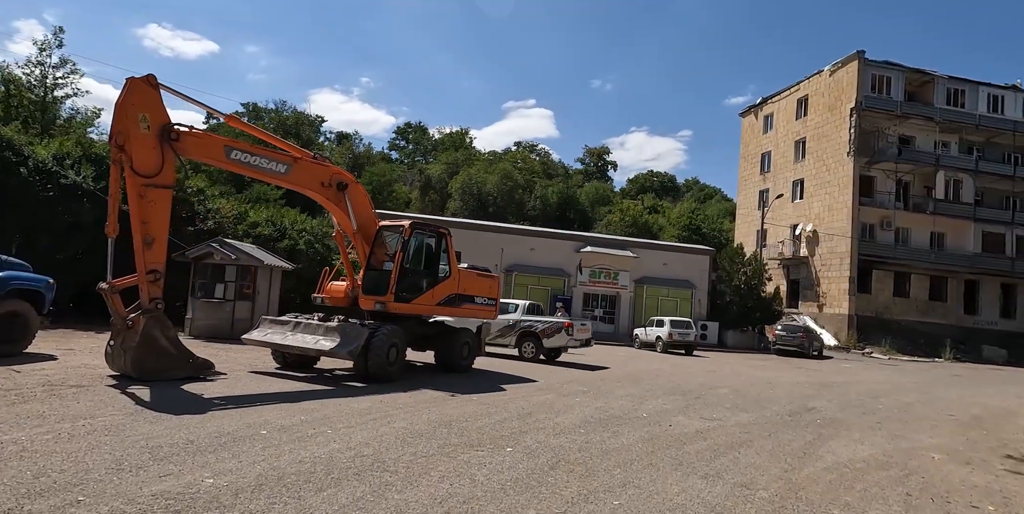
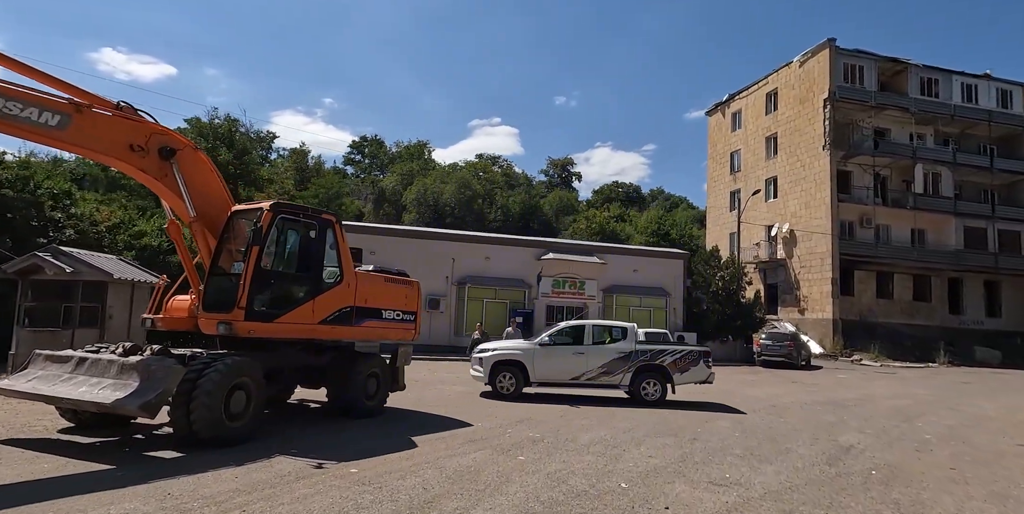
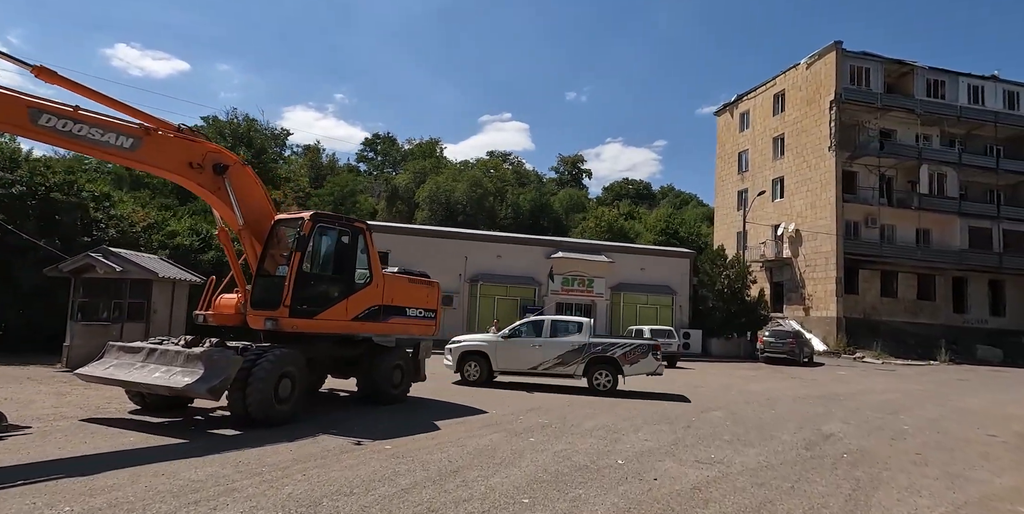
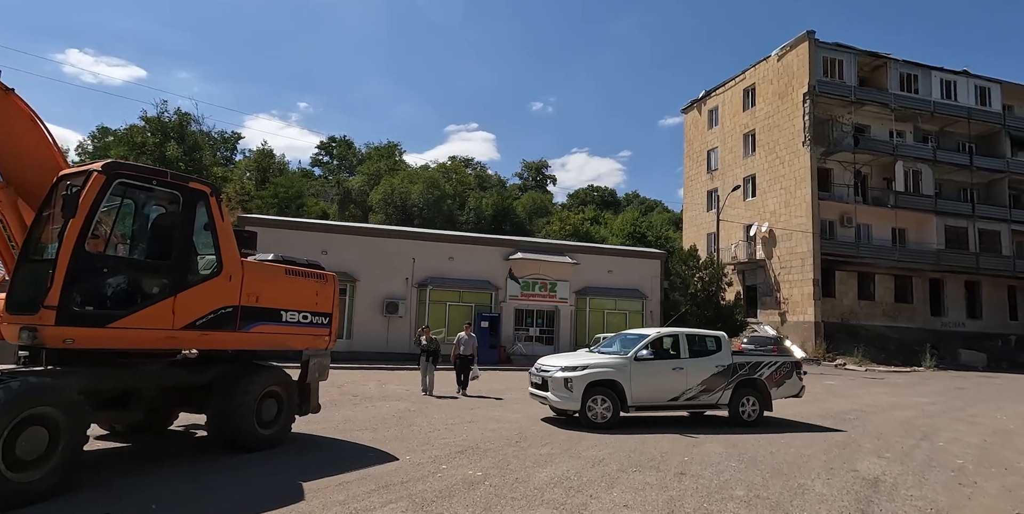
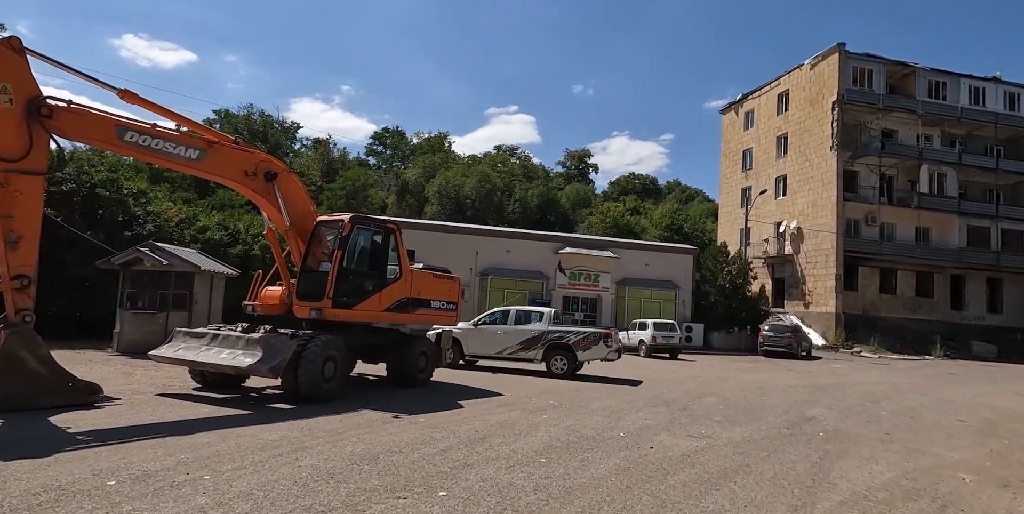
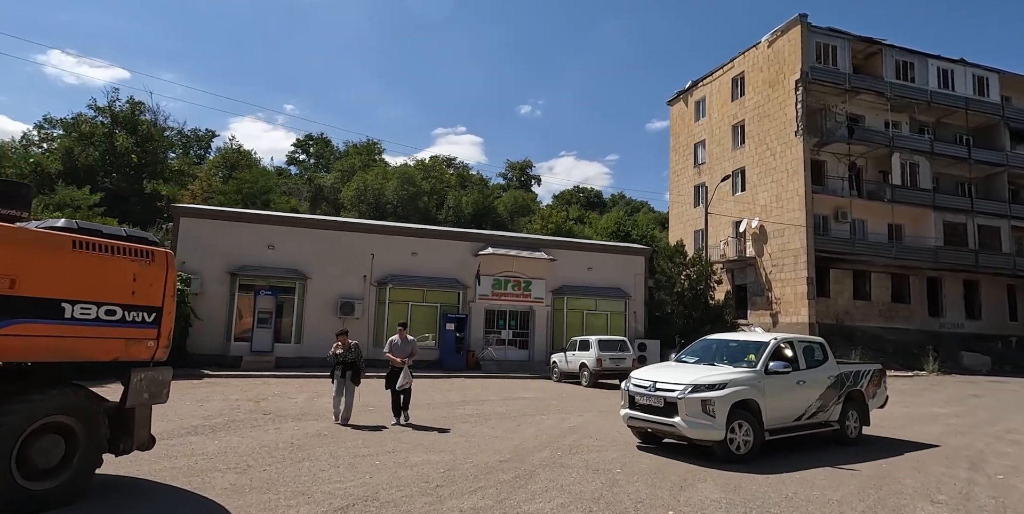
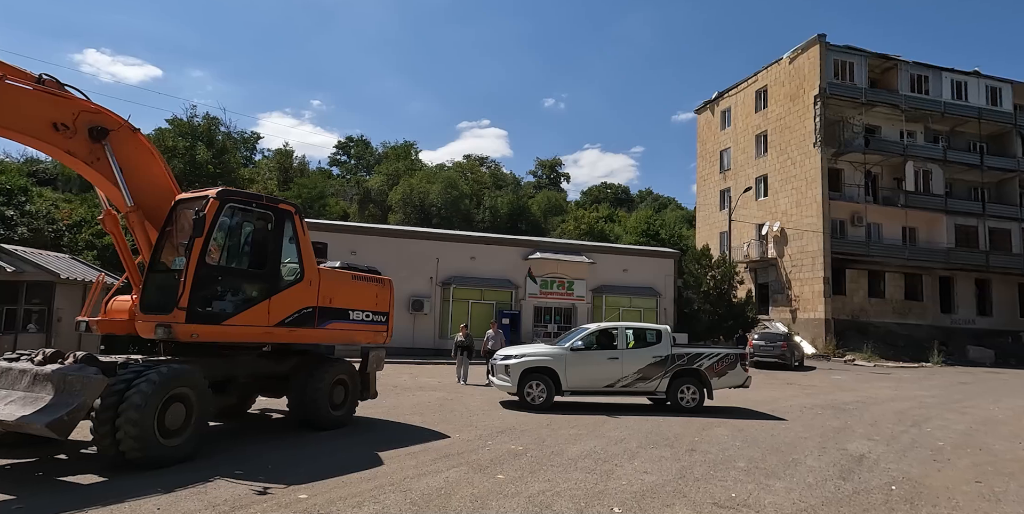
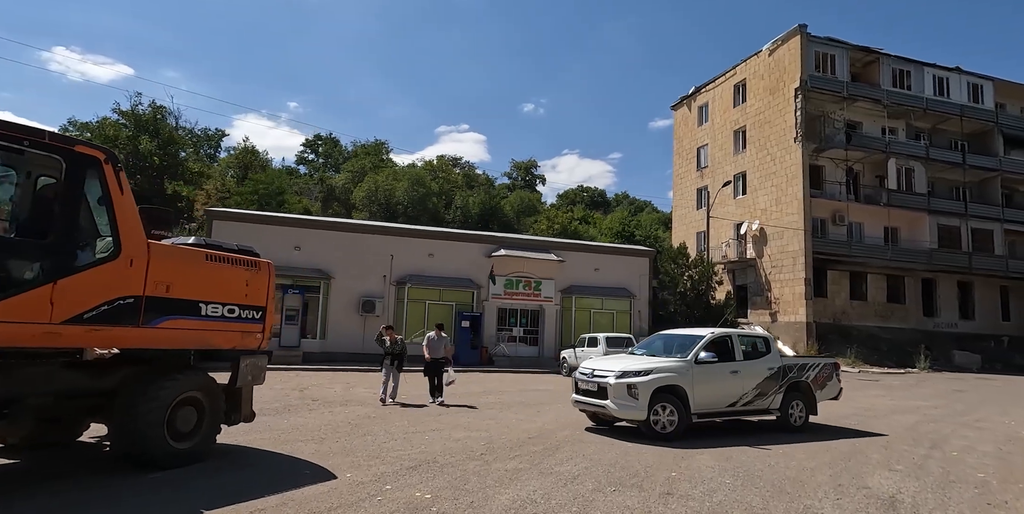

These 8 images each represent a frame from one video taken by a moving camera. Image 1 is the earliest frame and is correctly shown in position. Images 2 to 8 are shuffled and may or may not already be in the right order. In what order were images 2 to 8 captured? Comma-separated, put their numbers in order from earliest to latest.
5, 3, 2, 7, 4, 8, 6
